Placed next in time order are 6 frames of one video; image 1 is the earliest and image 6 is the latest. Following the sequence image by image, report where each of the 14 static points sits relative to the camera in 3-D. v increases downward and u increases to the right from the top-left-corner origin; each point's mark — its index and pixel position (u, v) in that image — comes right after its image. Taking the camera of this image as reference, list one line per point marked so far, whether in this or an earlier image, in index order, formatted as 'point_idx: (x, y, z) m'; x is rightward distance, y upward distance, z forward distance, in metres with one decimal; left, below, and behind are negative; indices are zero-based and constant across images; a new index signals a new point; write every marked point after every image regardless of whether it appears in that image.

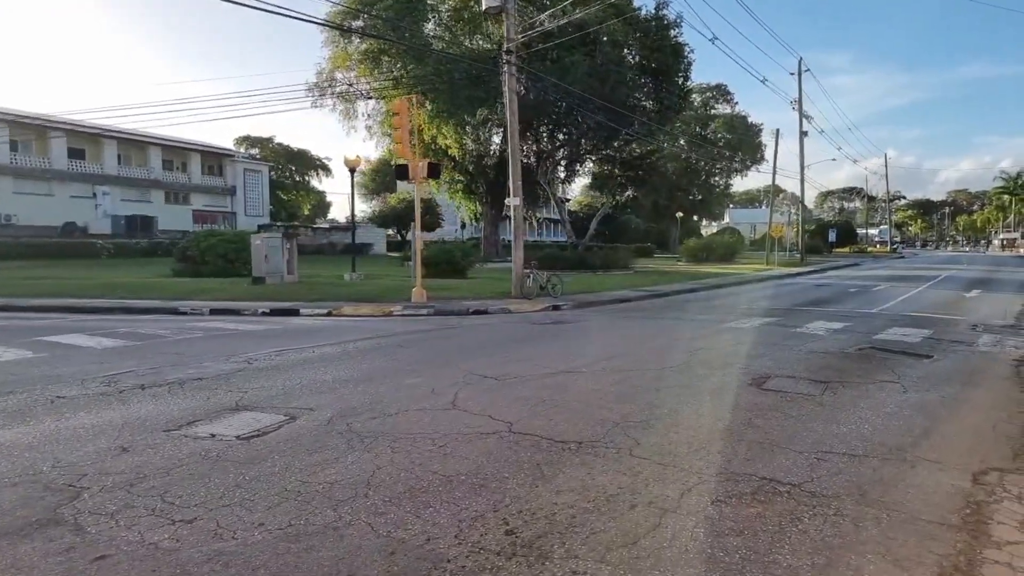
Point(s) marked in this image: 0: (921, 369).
0: (+5.4, -1.1, +9.1) m
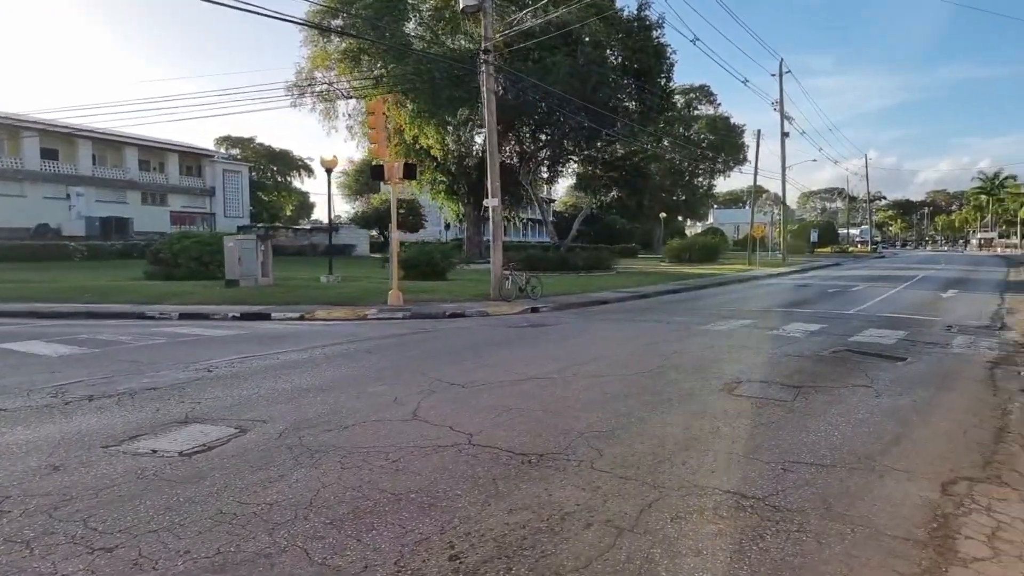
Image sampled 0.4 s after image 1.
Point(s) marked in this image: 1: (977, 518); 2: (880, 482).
0: (+5.0, -1.1, +9.0) m
1: (+3.0, -1.5, +4.4) m
2: (+2.7, -1.4, +4.9) m
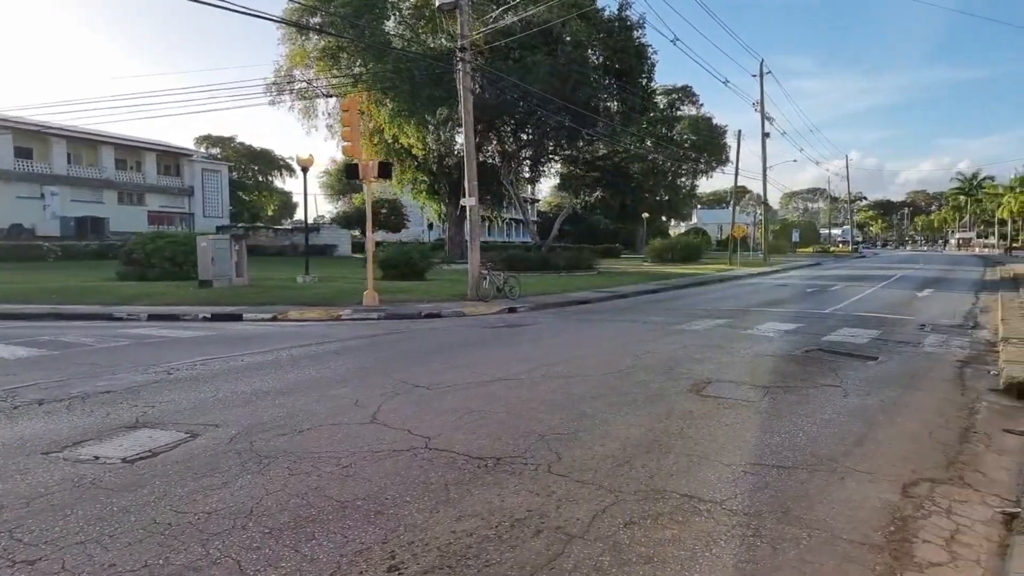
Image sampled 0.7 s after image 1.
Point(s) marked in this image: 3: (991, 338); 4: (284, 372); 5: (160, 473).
0: (+4.6, -1.1, +8.9) m
1: (+2.7, -1.5, +4.3) m
2: (+2.3, -1.4, +4.8) m
3: (+8.8, -0.9, +12.5) m
4: (-2.9, -1.1, +8.7) m
5: (-2.5, -1.3, +4.8) m
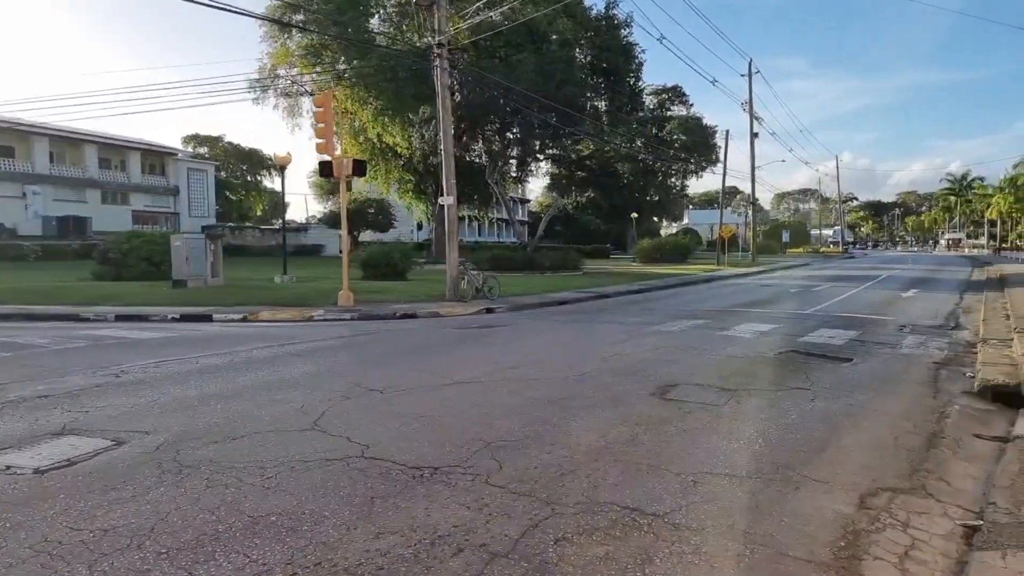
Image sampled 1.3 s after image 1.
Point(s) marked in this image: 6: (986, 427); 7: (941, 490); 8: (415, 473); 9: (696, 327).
0: (+4.1, -1.1, +8.7) m
1: (+2.3, -1.5, +4.1) m
2: (+1.9, -1.4, +4.6) m
3: (+8.3, -0.9, +12.3) m
4: (-3.4, -1.1, +8.4) m
5: (-2.9, -1.3, +4.5) m
6: (+4.6, -1.4, +6.7) m
7: (+3.1, -1.5, +4.9) m
8: (-0.7, -1.3, +4.8) m
9: (+3.6, -0.8, +13.4) m
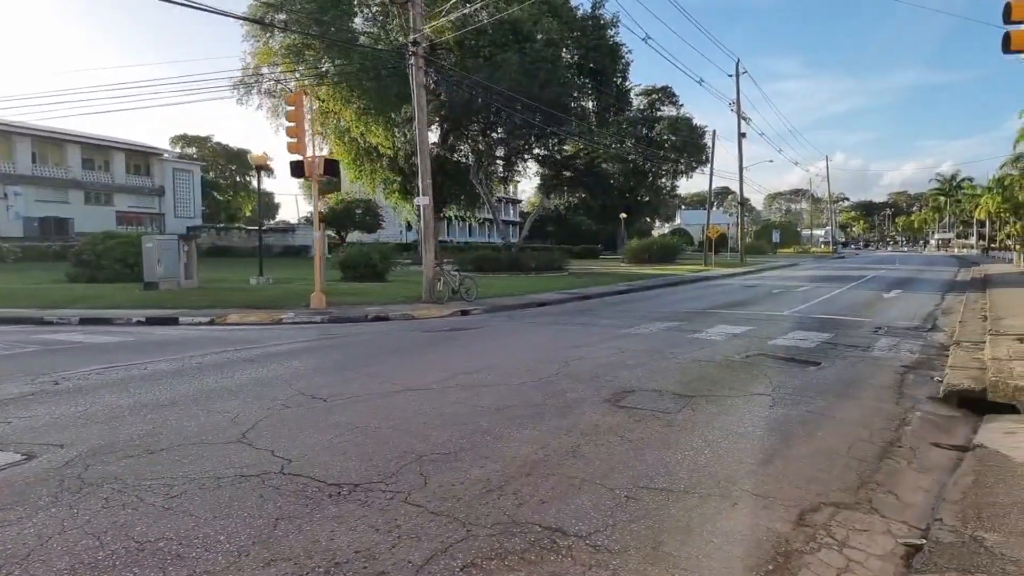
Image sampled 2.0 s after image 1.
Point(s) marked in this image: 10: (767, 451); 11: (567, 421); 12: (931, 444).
0: (+3.6, -1.1, +8.5) m
1: (+1.8, -1.5, +3.8) m
2: (+1.4, -1.4, +4.3) m
3: (+7.7, -0.9, +12.1) m
4: (-3.9, -1.1, +8.1) m
5: (-3.4, -1.3, +4.2) m
6: (+4.1, -1.4, +6.5) m
7: (+2.6, -1.5, +4.7) m
8: (-1.2, -1.3, +4.5) m
9: (+3.0, -0.8, +13.2) m
10: (+2.1, -1.3, +5.6) m
11: (+0.5, -1.2, +6.3) m
12: (+3.8, -1.4, +6.1) m
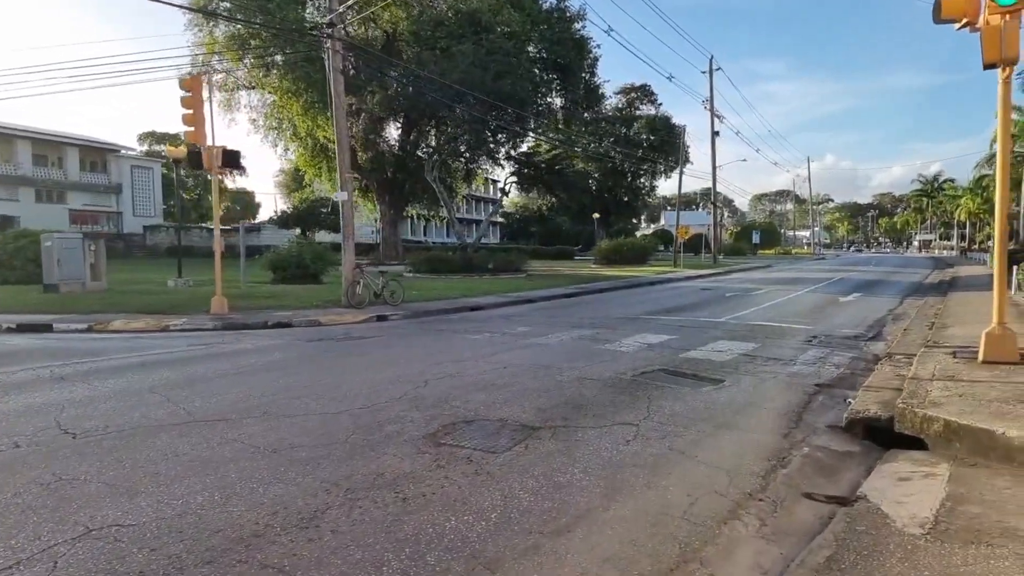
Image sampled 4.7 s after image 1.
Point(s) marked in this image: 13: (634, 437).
0: (+1.9, -1.2, +7.2) m
1: (+0.1, -1.6, +2.6) m
2: (-0.3, -1.5, +3.1) m
3: (+5.9, -1.0, +10.9) m
4: (-5.6, -1.2, +6.8) m
5: (-5.1, -1.4, +2.8) m
6: (+2.4, -1.5, +5.2) m
7: (+0.9, -1.6, +3.5) m
8: (-2.9, -1.4, +3.2) m
9: (+1.2, -0.9, +11.9) m
10: (+0.4, -1.4, +4.3) m
11: (-1.2, -1.3, +5.0) m
12: (+2.1, -1.5, +4.9) m
13: (+1.1, -1.3, +6.0) m
